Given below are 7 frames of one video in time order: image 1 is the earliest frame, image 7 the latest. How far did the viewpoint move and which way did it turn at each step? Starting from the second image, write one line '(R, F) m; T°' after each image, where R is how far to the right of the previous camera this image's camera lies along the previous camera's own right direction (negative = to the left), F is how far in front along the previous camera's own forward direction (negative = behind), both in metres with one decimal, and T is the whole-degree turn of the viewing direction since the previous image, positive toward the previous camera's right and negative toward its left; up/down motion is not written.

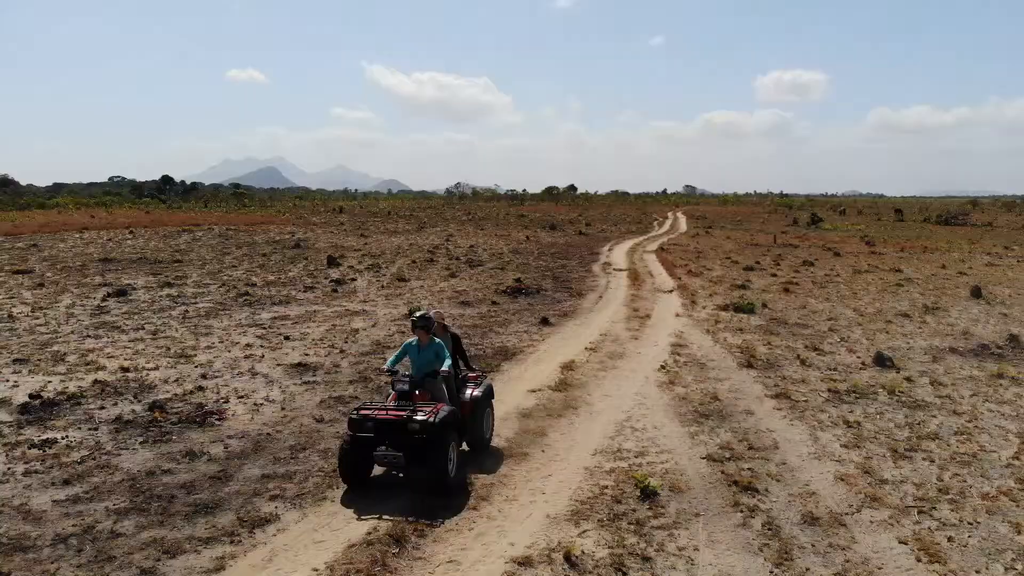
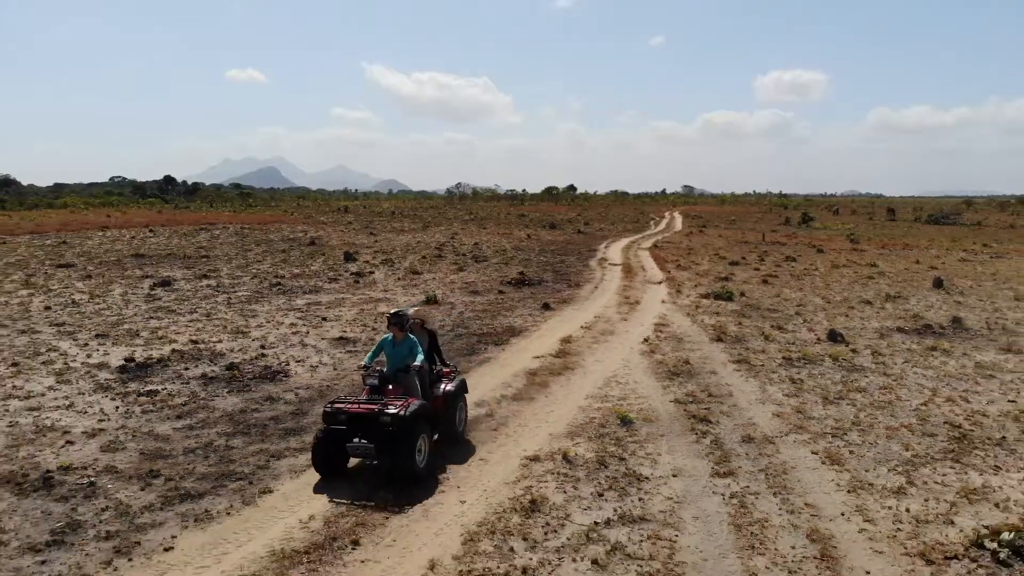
(-0.2, -2.2) m; 0°
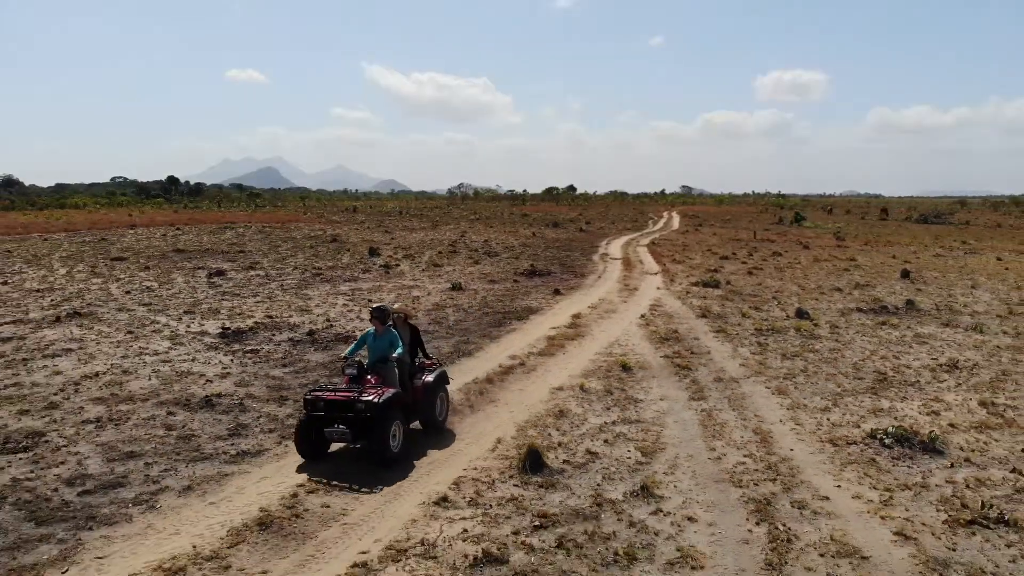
(-0.6, -2.9) m; 0°
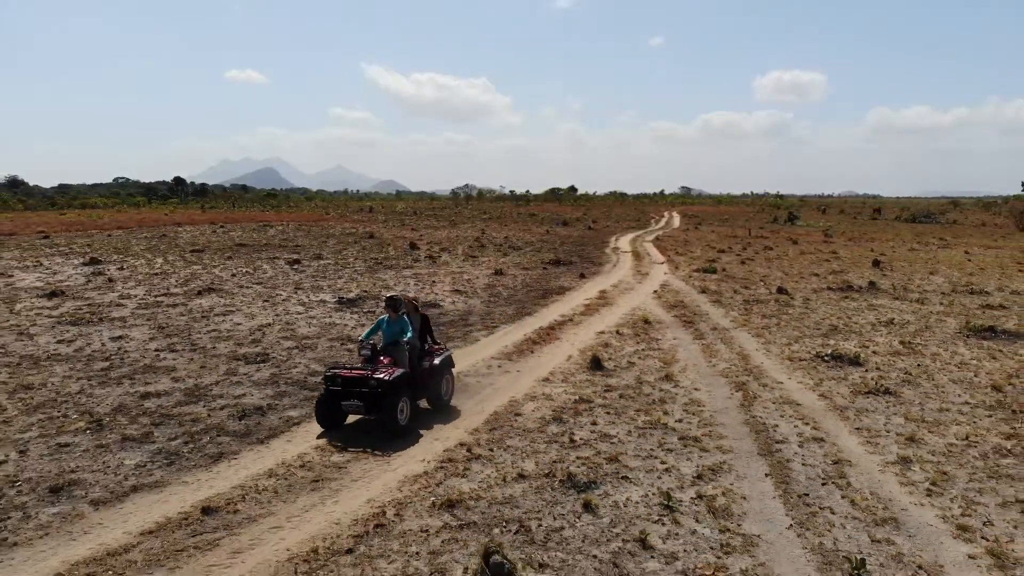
(-1.6, -4.7) m; 0°
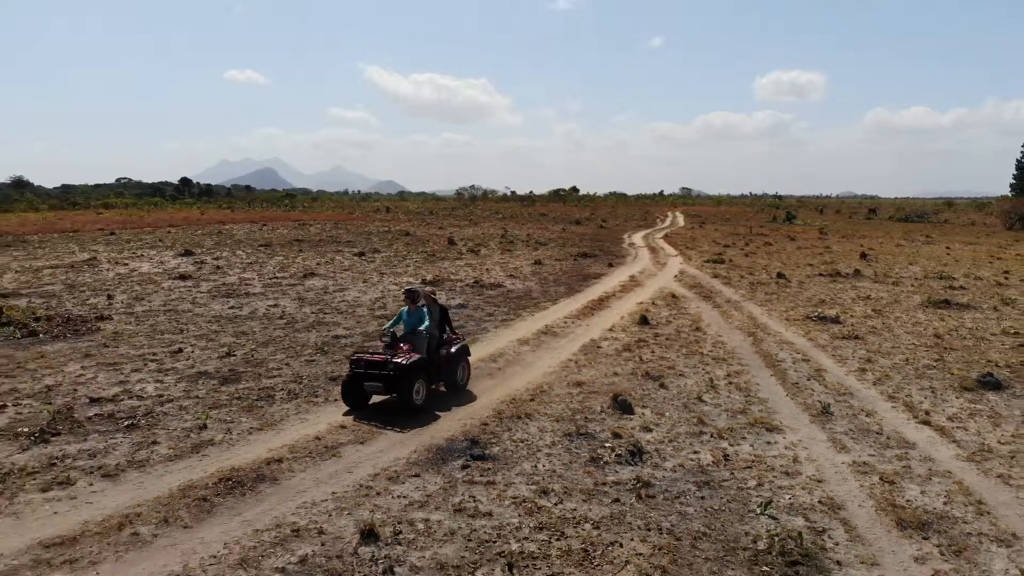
(-2.2, -4.7) m; 0°
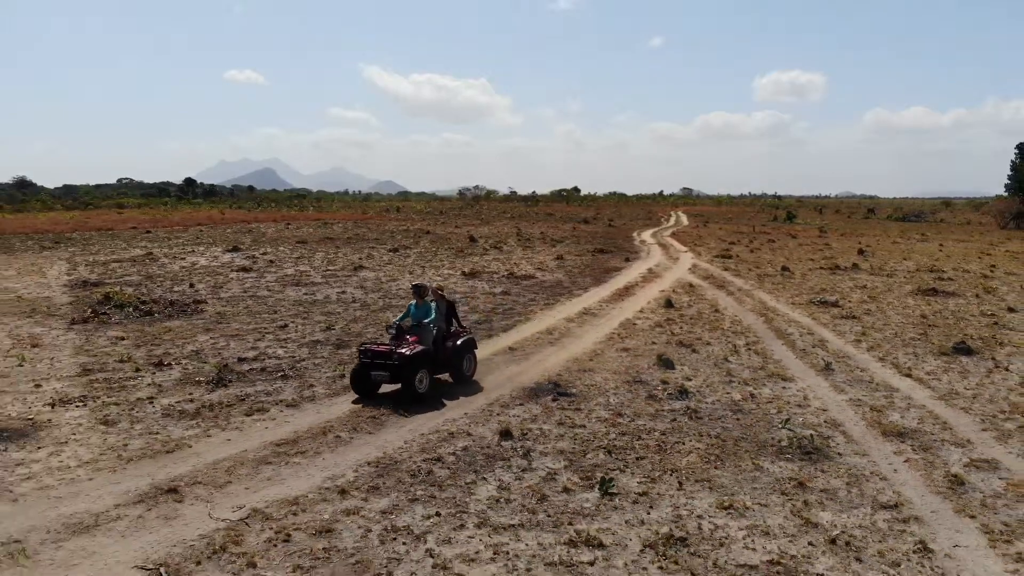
(-1.5, -2.7) m; 0°
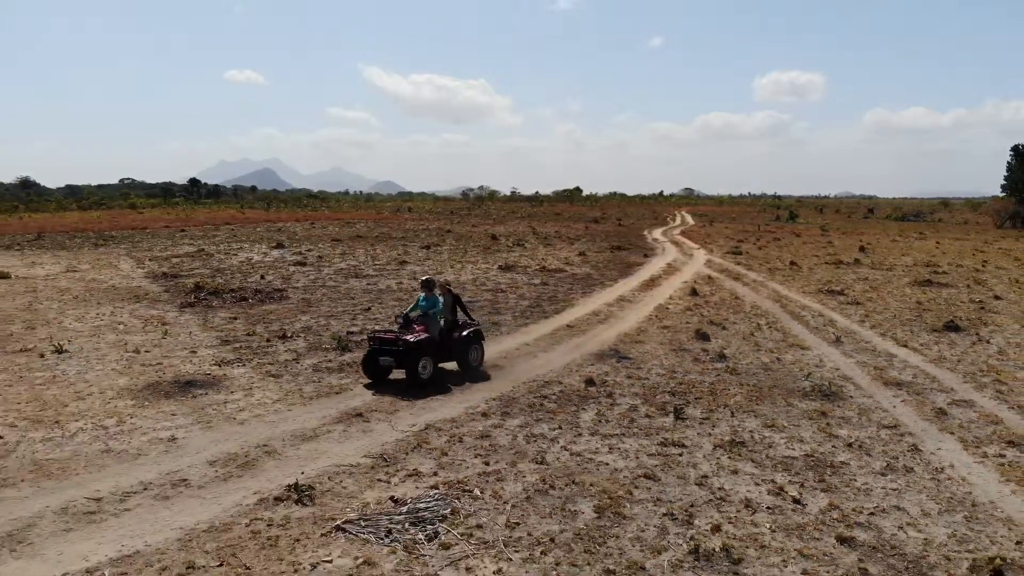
(-1.8, -2.7) m; 0°
